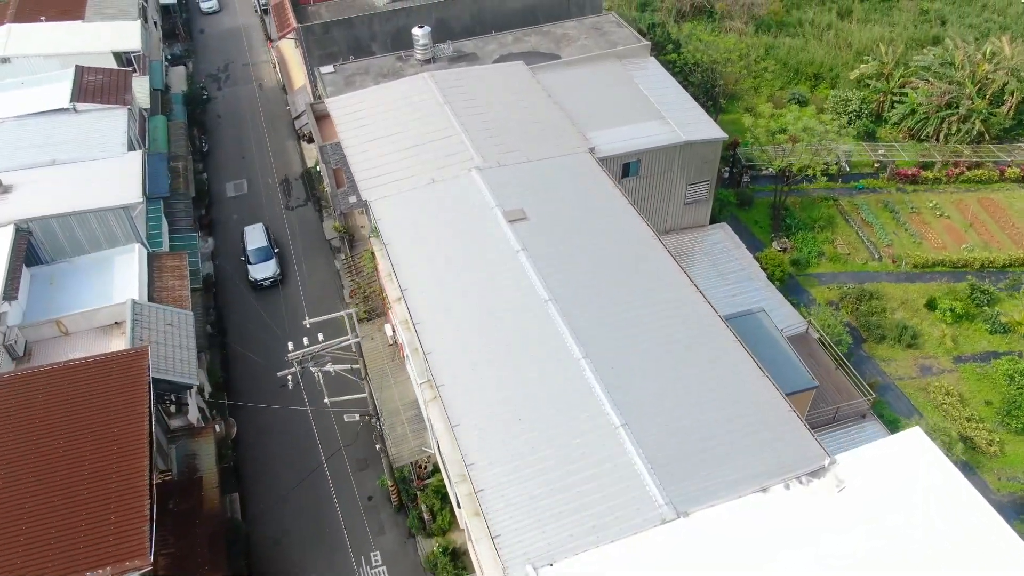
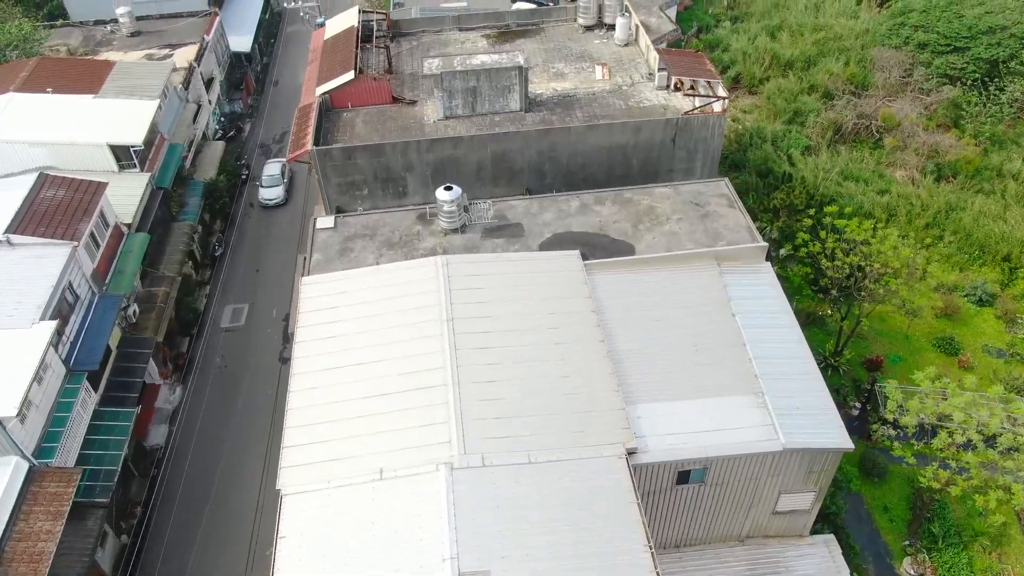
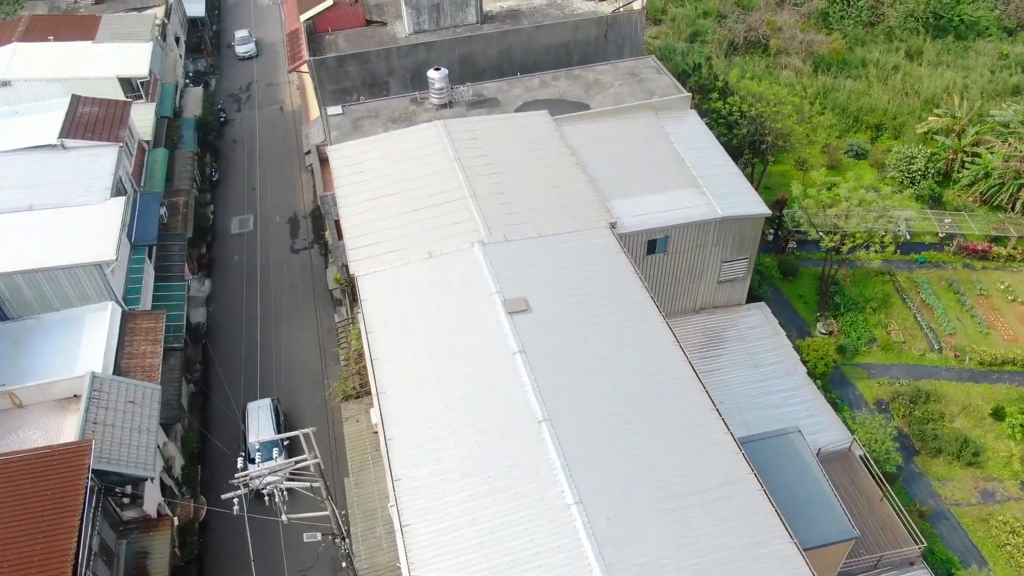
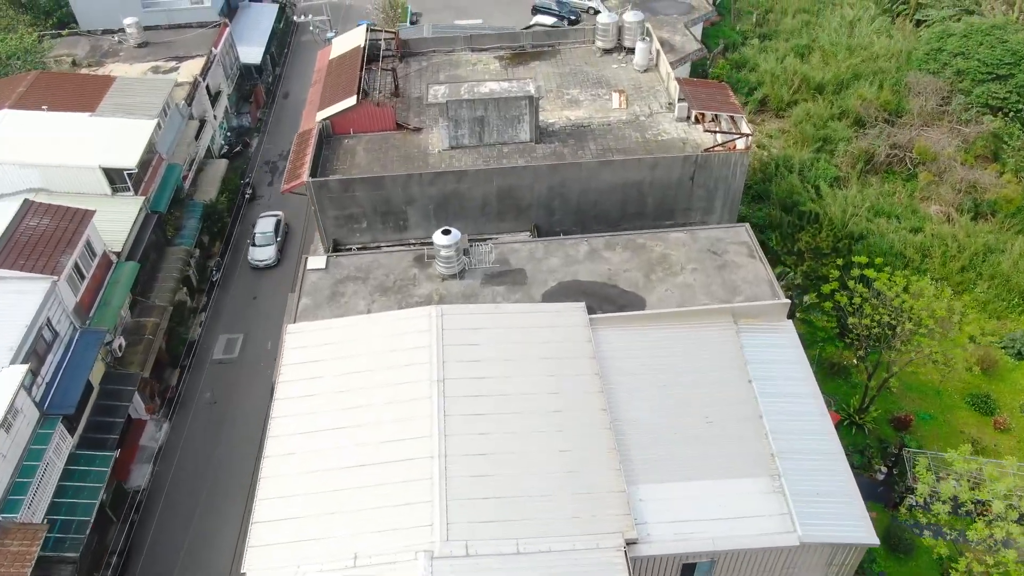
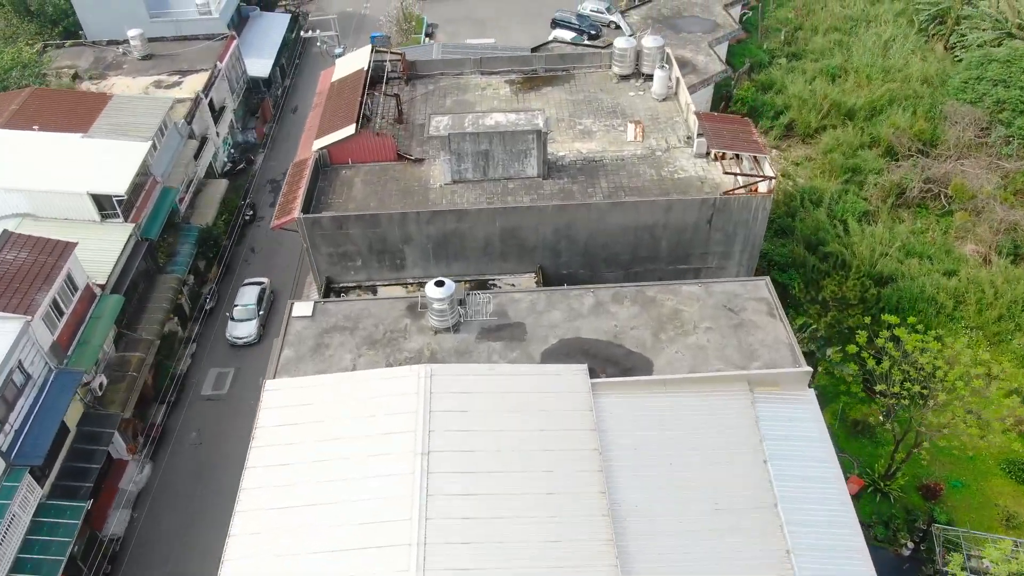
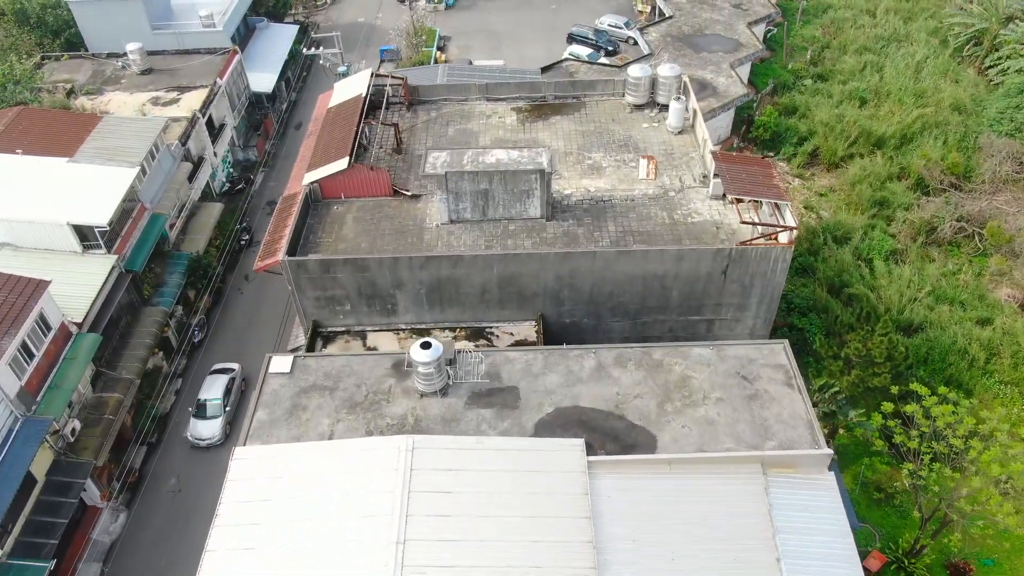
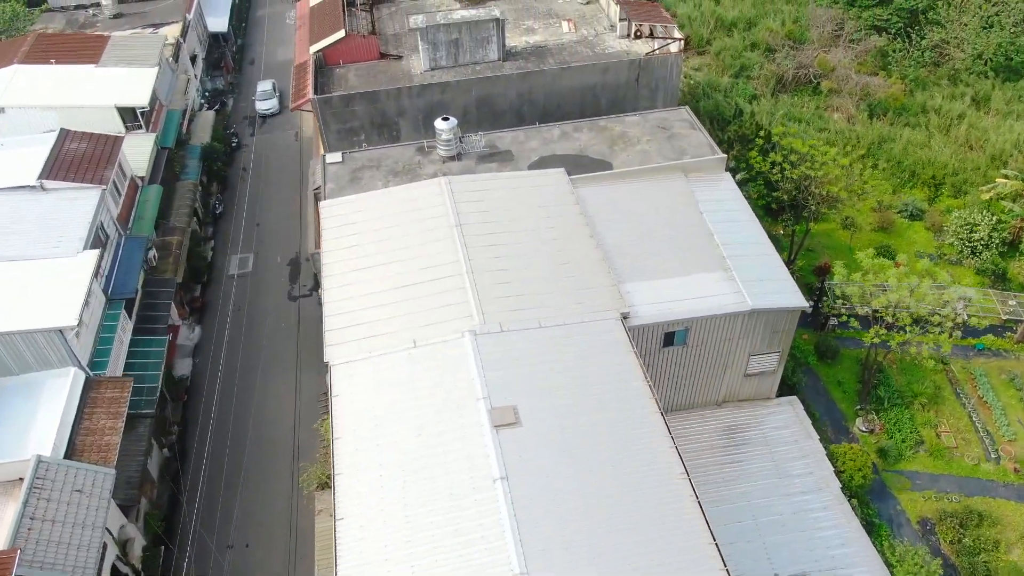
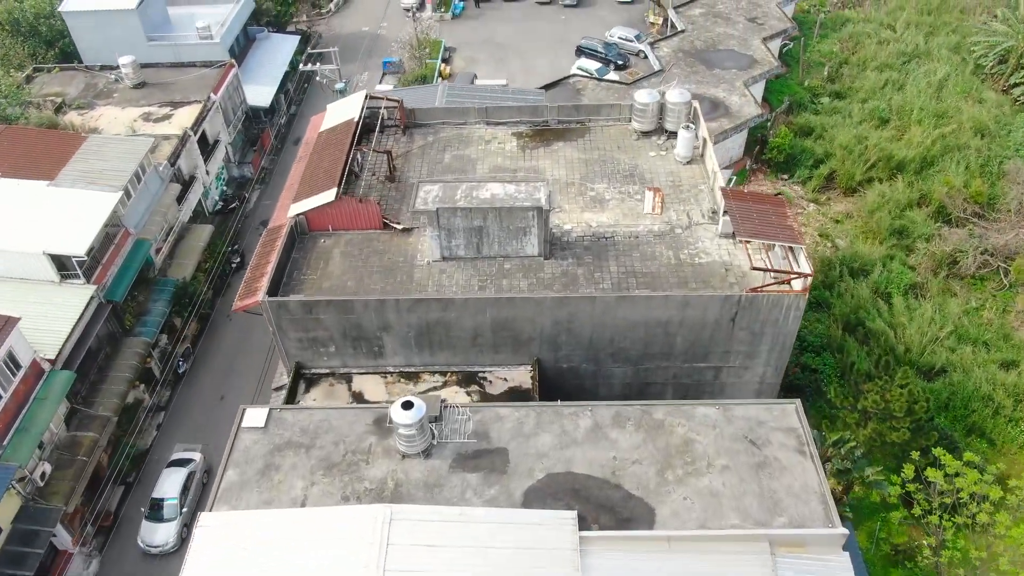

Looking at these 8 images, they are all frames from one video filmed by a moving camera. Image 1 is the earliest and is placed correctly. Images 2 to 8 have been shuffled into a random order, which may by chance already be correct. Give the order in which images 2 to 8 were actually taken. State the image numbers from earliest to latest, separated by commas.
3, 7, 2, 4, 5, 6, 8
